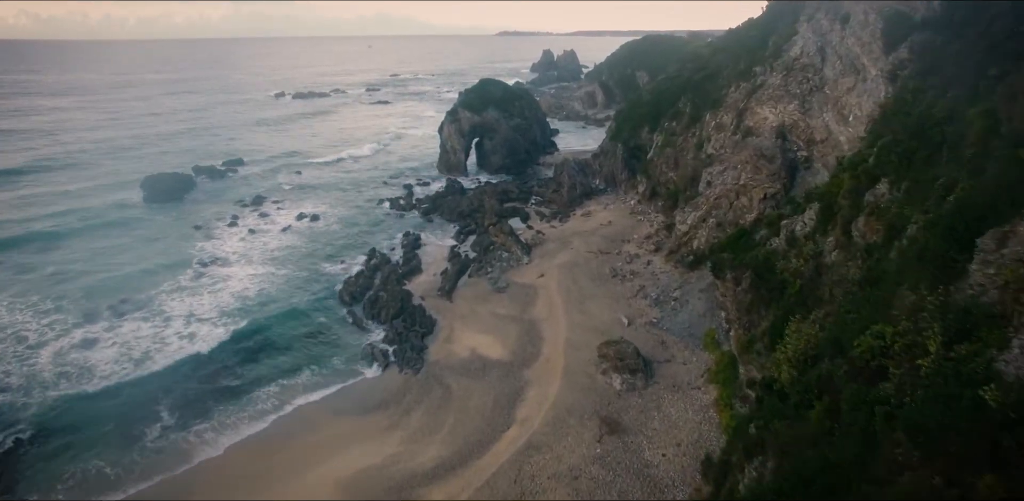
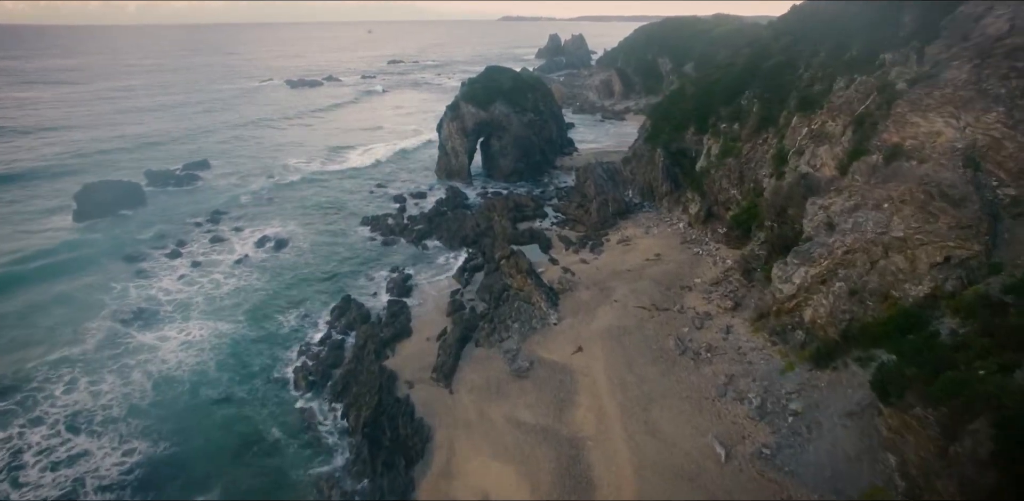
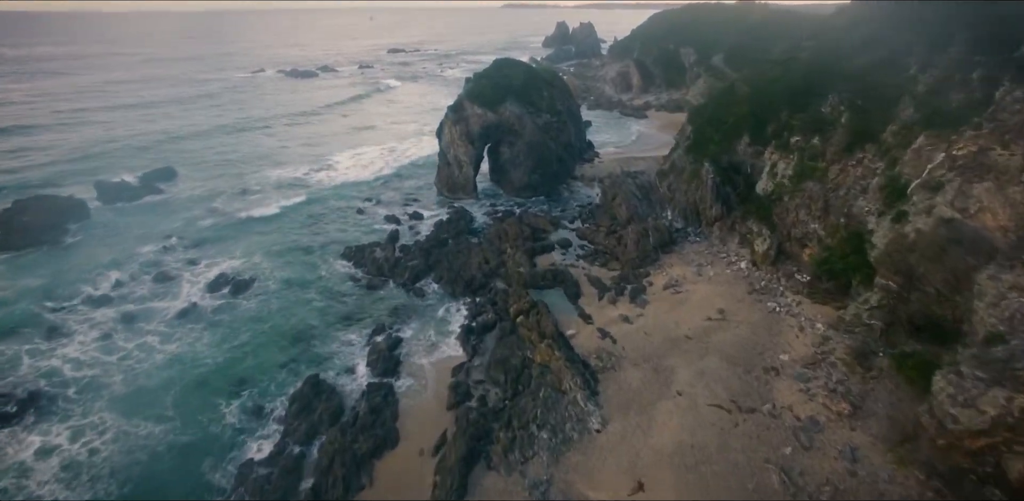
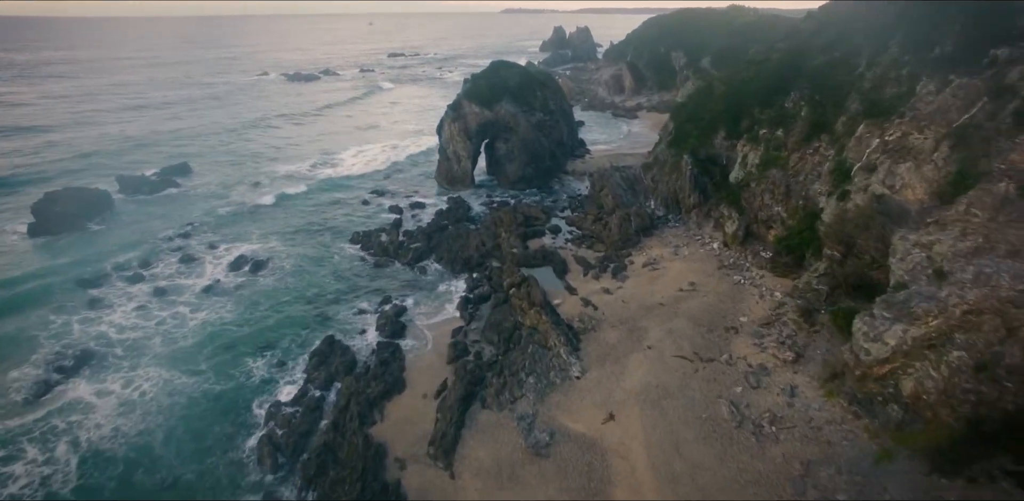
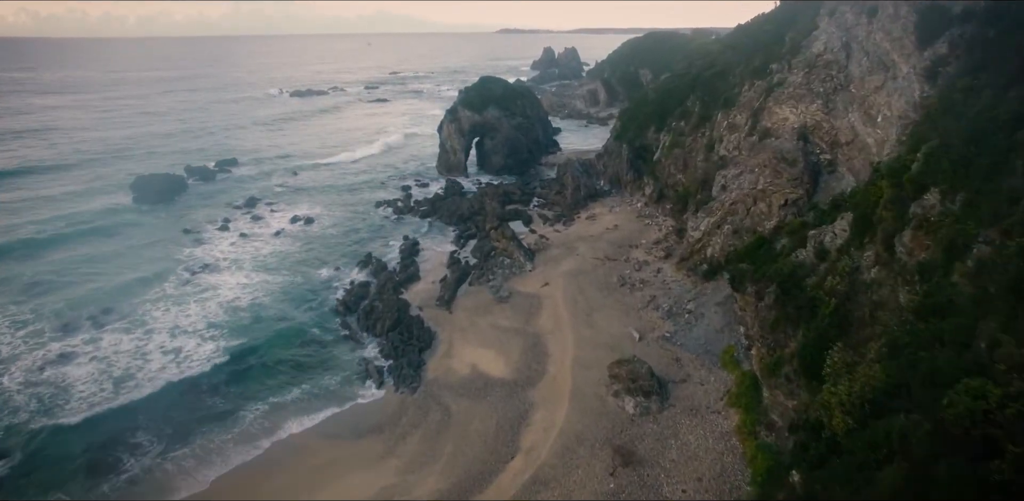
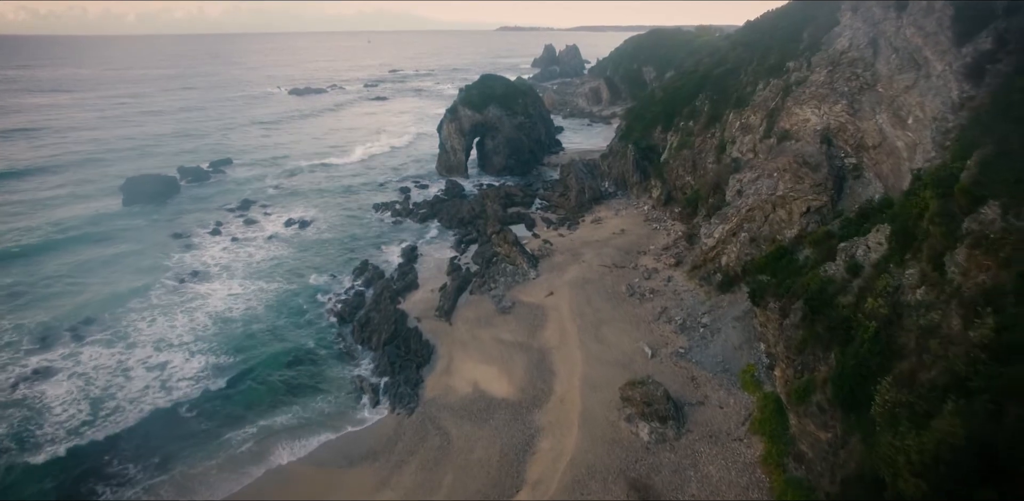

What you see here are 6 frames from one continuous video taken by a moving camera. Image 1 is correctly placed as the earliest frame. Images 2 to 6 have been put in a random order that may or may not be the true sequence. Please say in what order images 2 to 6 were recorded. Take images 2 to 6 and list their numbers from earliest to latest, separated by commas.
5, 6, 2, 4, 3
